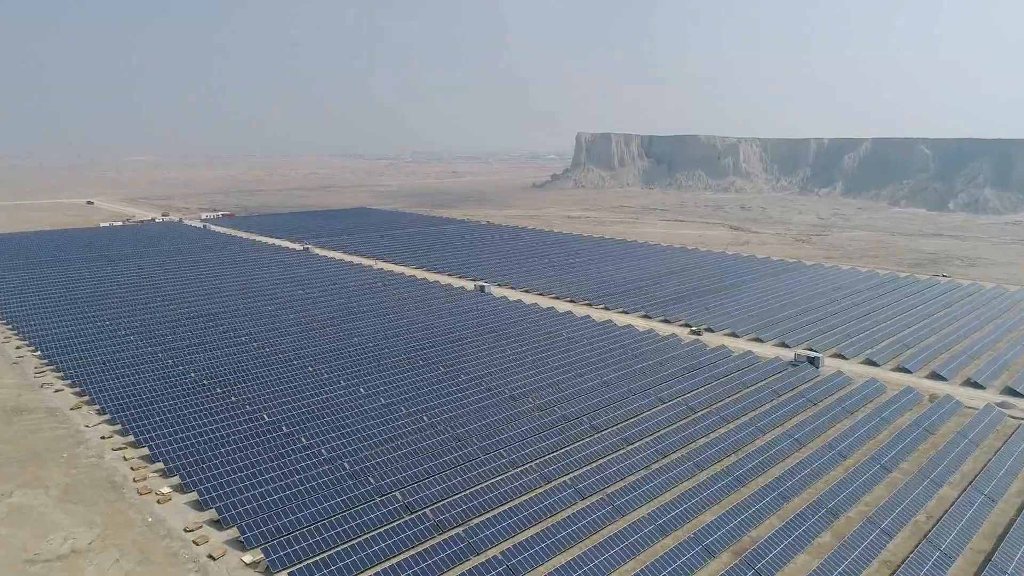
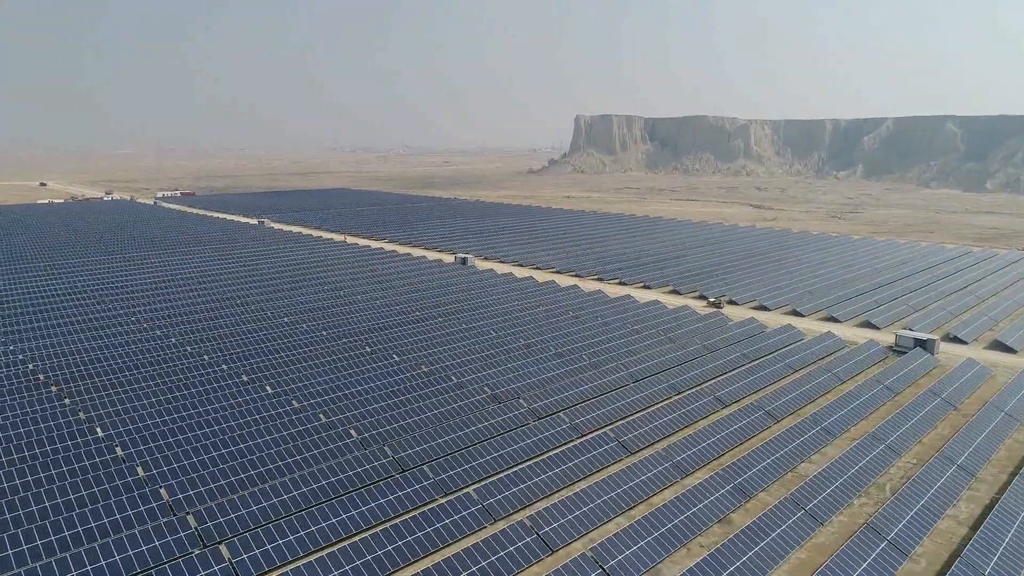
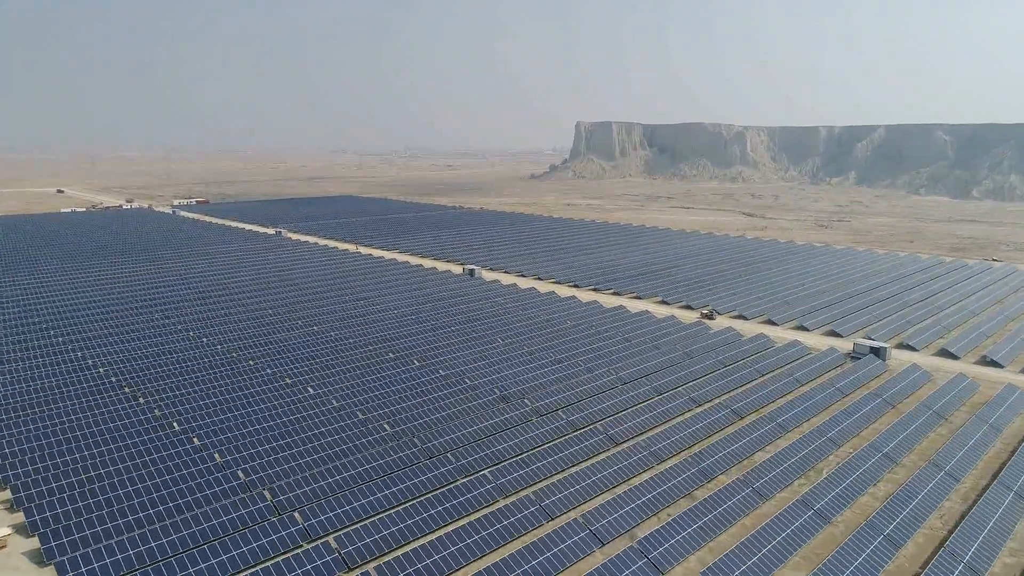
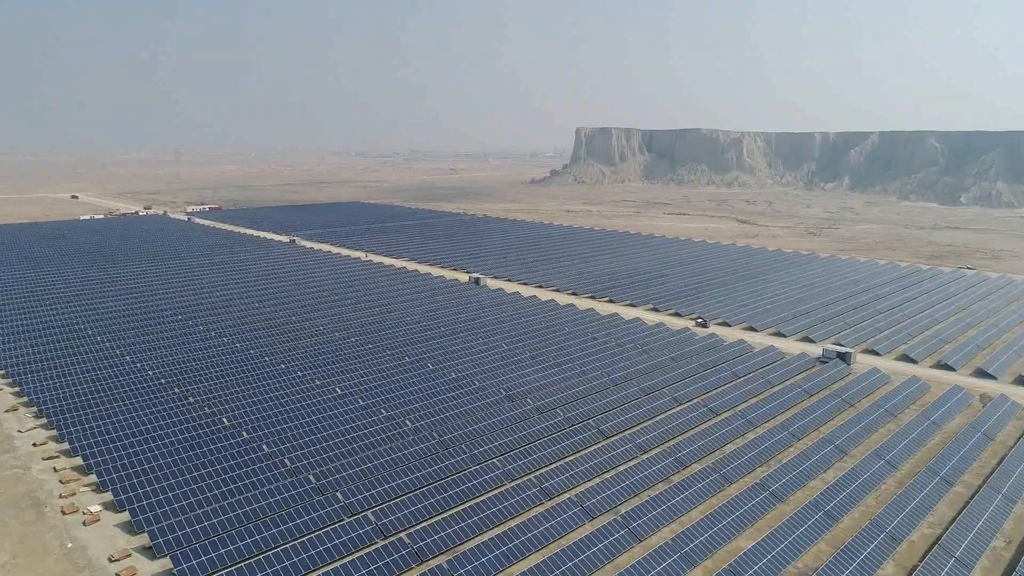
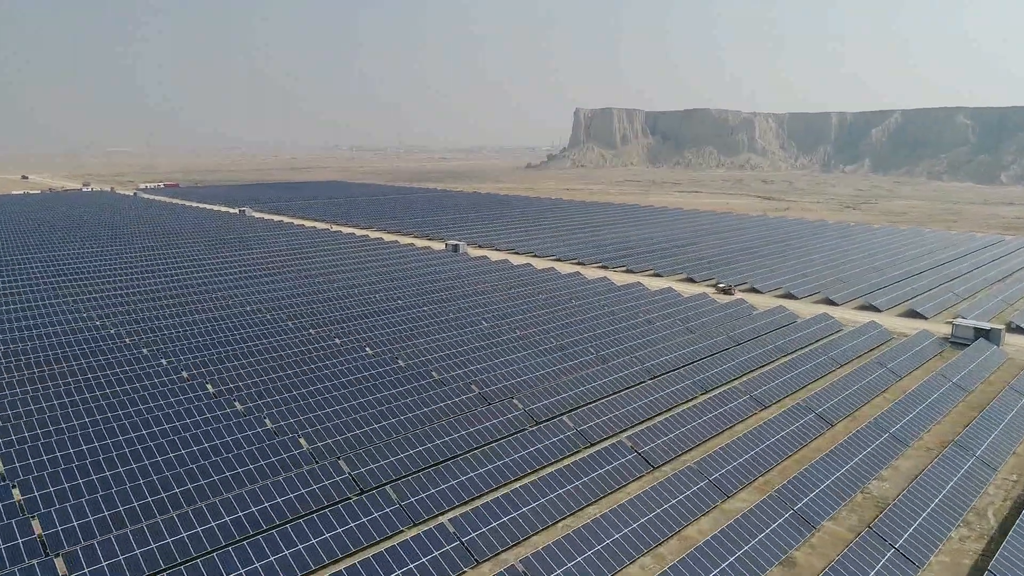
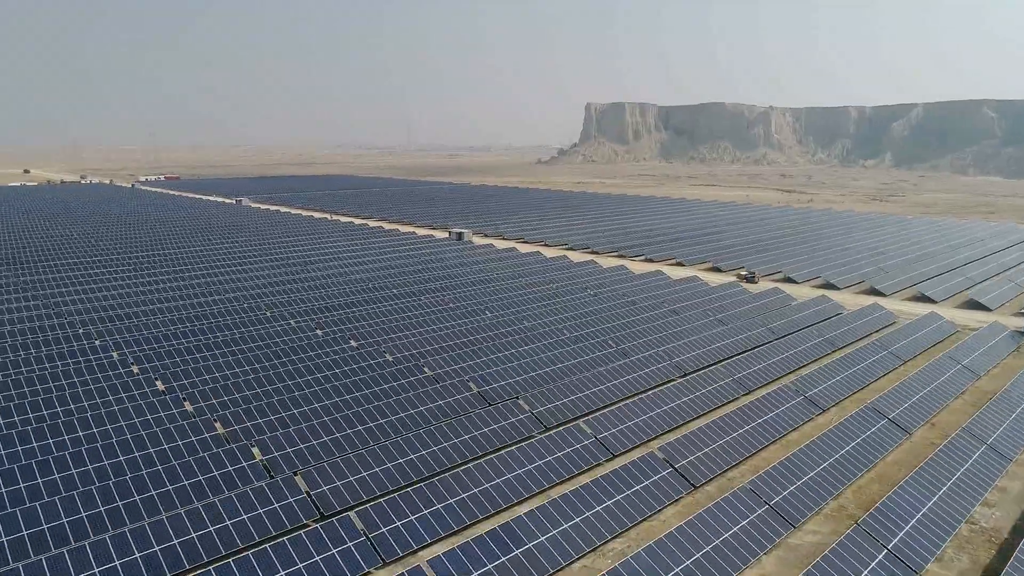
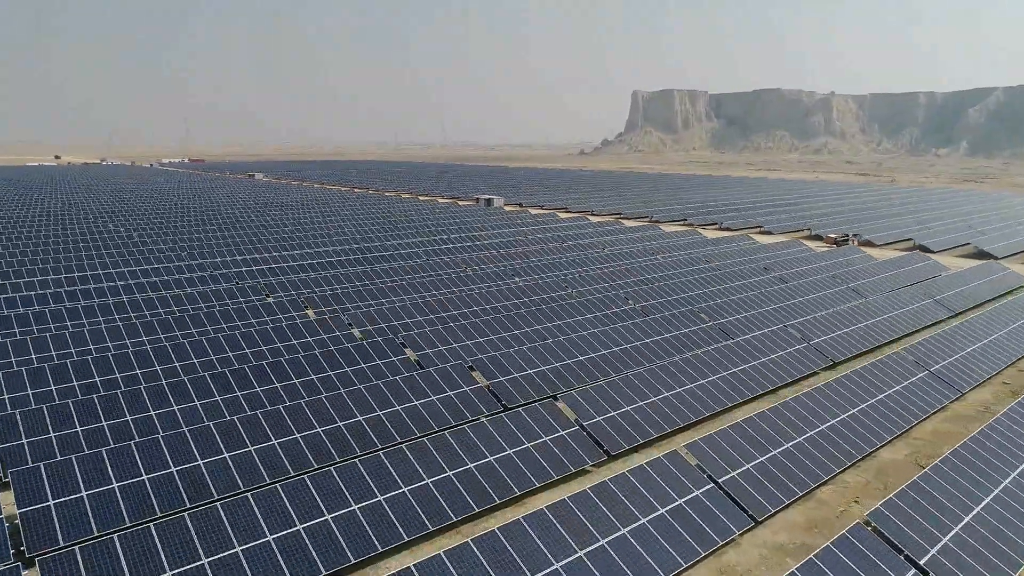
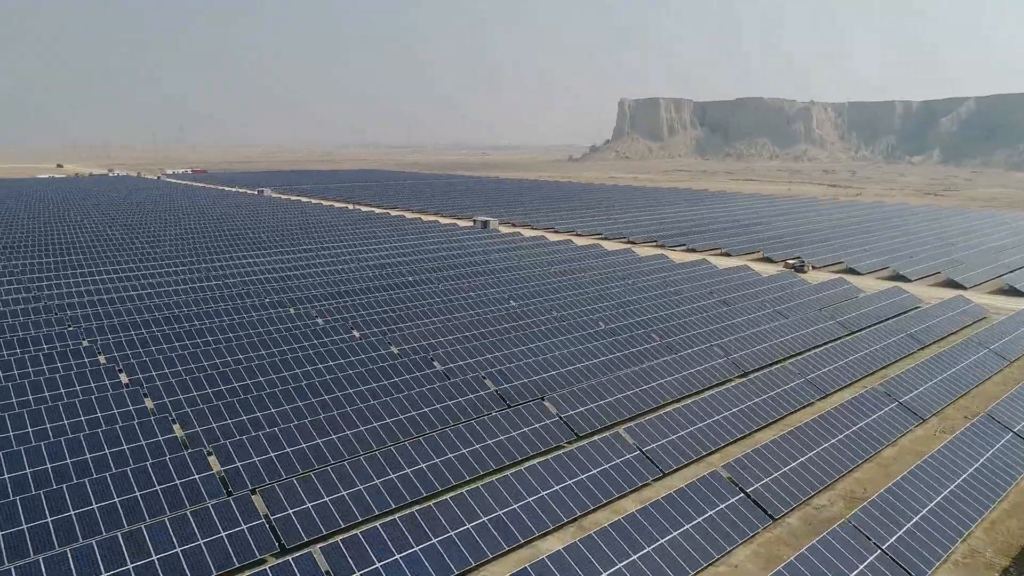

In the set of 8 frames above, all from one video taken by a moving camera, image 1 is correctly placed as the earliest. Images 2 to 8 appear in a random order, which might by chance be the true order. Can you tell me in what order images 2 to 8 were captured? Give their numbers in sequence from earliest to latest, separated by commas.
4, 3, 2, 5, 6, 8, 7
